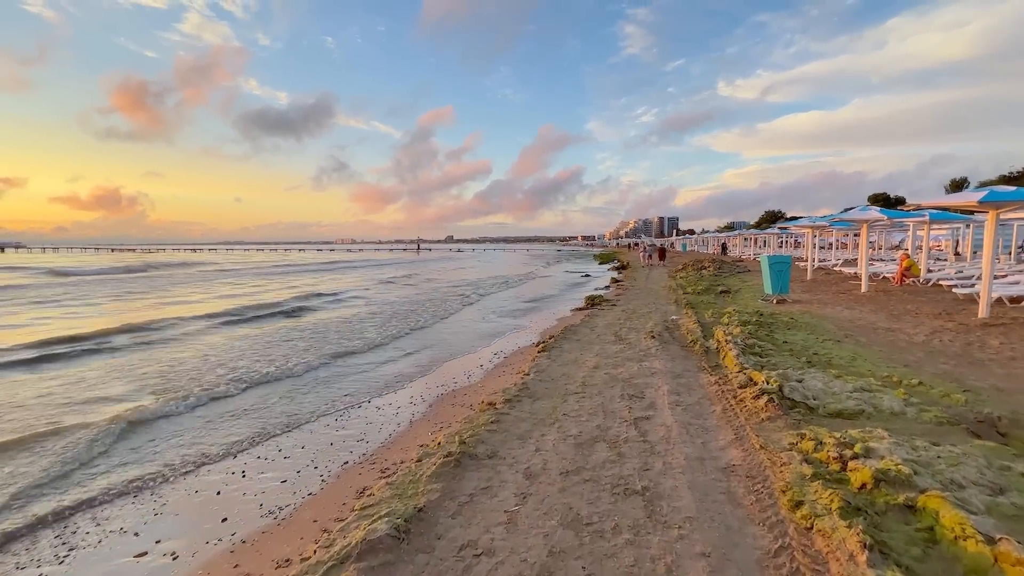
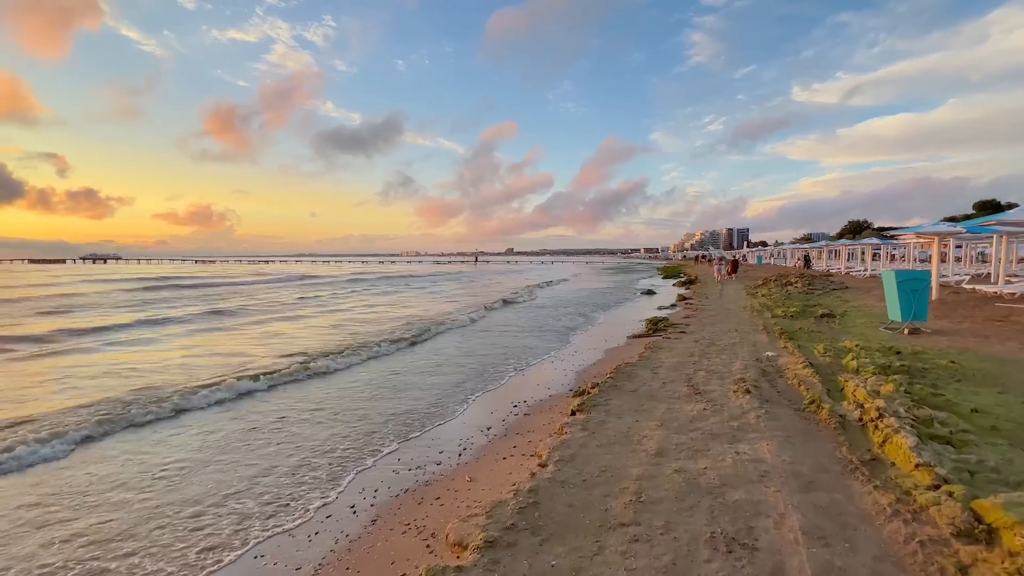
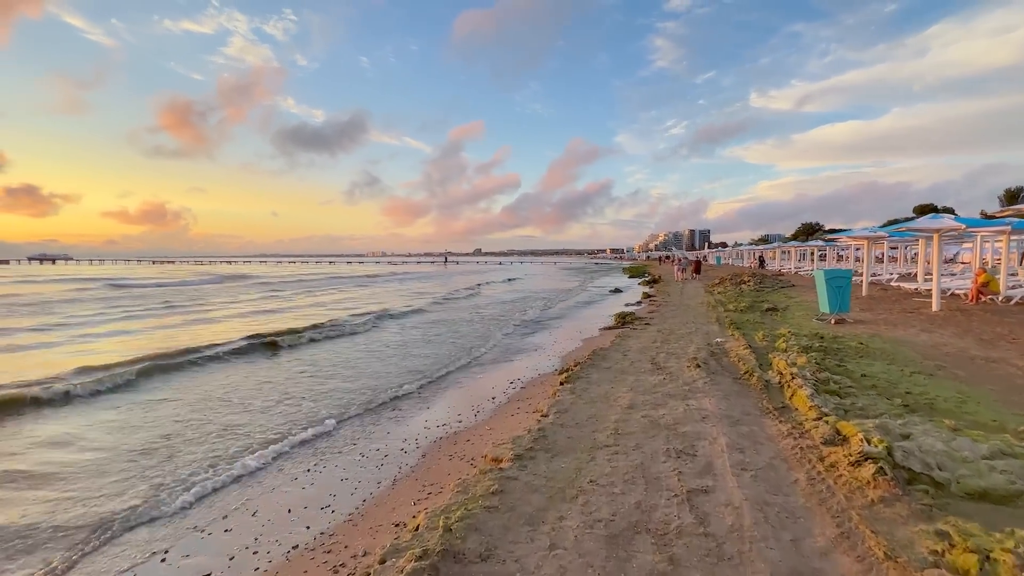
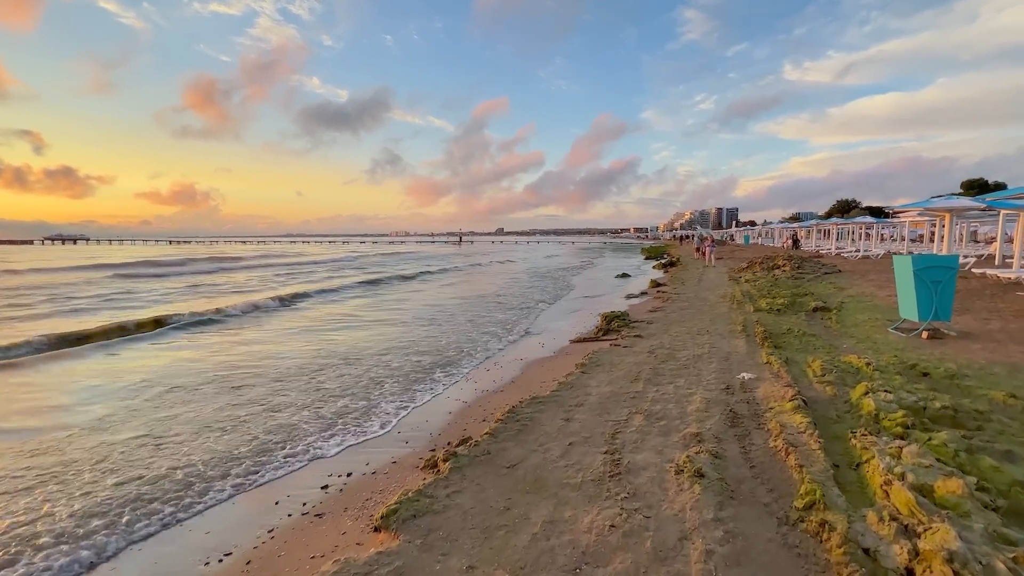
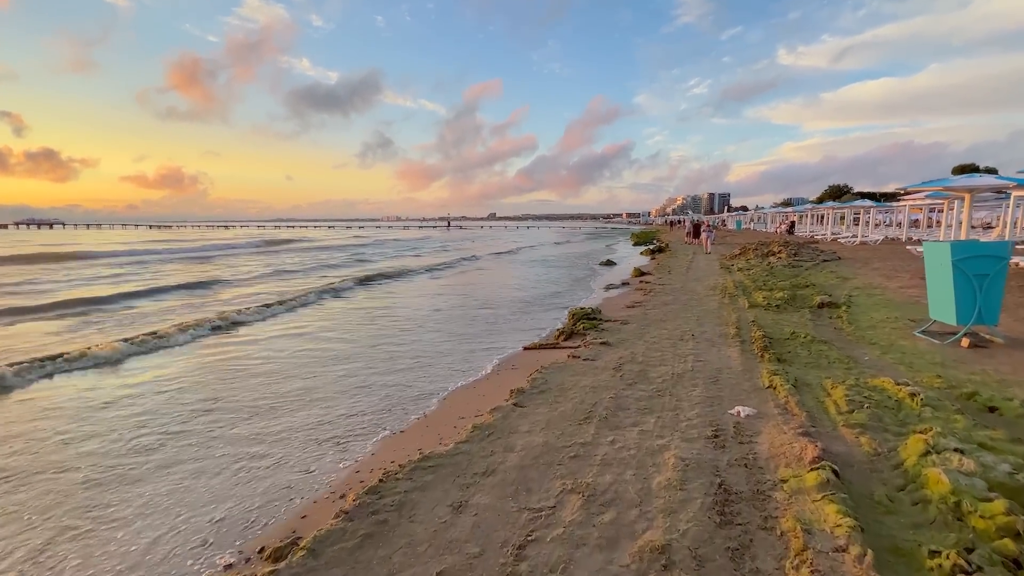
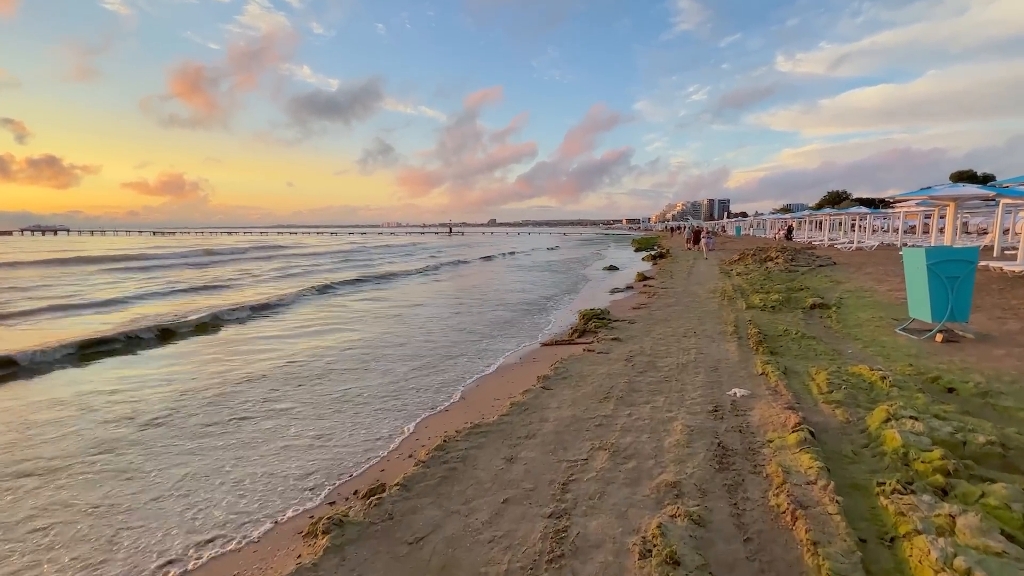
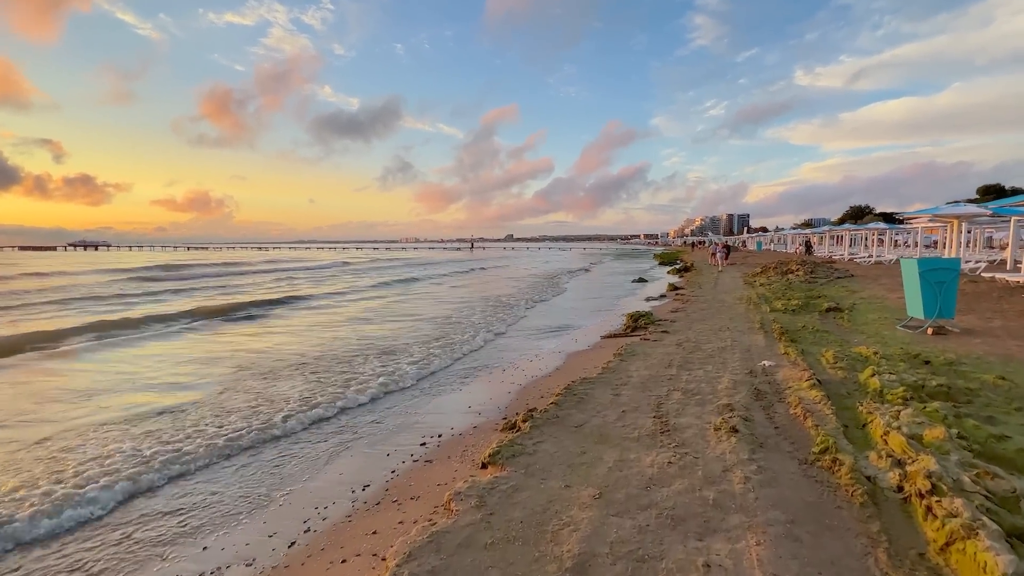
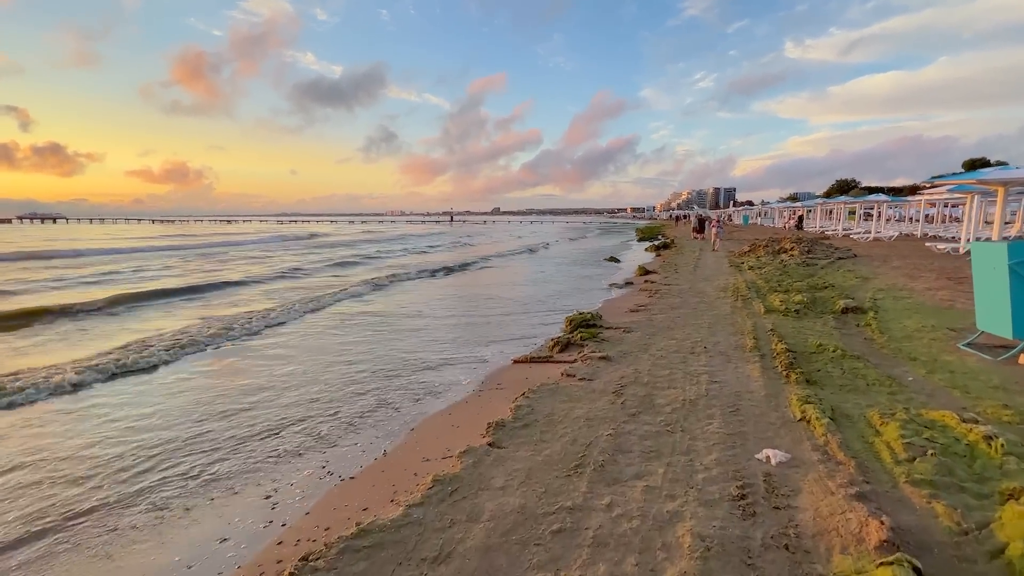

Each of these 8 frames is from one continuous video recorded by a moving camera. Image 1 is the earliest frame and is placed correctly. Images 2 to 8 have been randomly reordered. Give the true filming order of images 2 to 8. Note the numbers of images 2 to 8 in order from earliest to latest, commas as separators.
3, 2, 7, 4, 6, 5, 8
